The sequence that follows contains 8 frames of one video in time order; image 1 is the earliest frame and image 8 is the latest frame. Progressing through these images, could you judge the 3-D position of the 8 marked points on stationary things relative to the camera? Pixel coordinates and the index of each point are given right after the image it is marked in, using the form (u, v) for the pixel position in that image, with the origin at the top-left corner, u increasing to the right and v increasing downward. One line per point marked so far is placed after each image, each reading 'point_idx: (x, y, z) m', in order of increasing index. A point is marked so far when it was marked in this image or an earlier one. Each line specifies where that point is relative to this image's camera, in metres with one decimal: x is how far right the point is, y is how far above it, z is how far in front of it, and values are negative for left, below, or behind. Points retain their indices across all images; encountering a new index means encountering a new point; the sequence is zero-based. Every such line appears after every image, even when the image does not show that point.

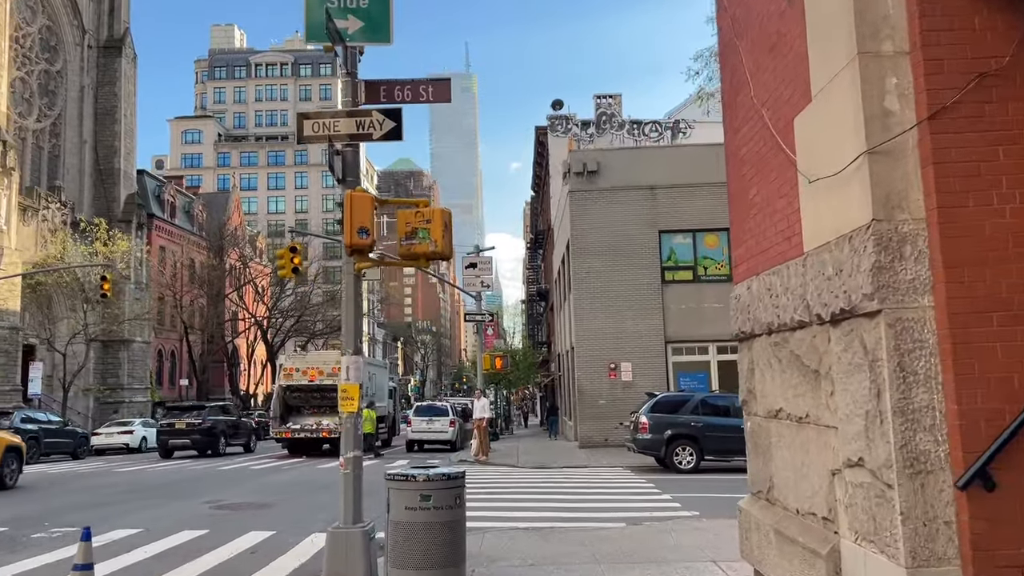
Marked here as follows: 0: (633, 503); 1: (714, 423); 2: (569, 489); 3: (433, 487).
0: (+1.9, -3.4, +12.3) m
1: (+4.2, -2.8, +16.4) m
2: (+1.1, -3.7, +14.5) m
3: (-0.6, -1.5, +5.7) m
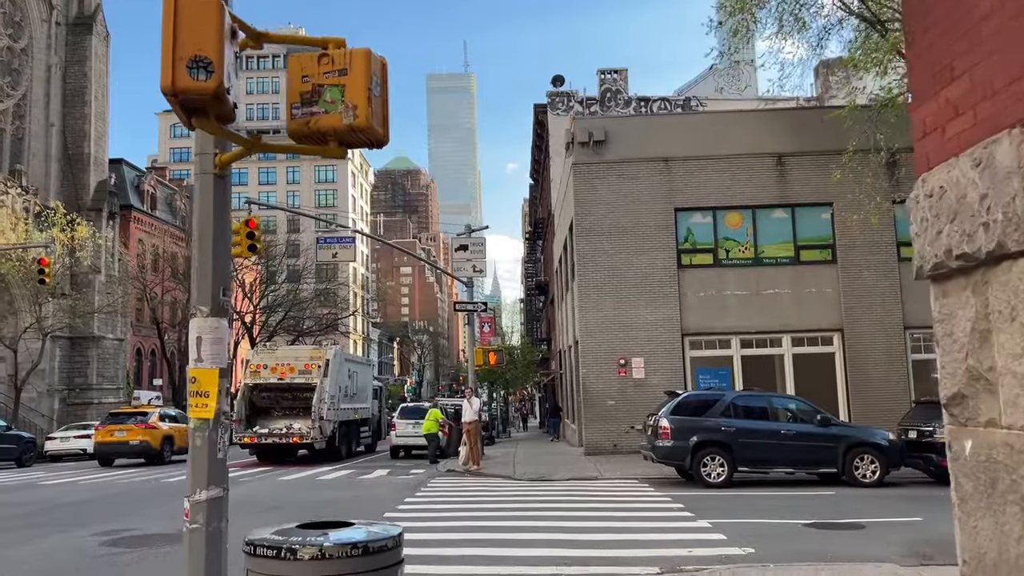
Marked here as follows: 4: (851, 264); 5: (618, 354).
0: (+1.8, -3.0, +9.6) m
1: (+4.1, -2.4, +13.7) m
2: (+1.0, -3.3, +11.8) m
3: (-0.7, -1.0, +3.0) m
4: (+8.6, +0.6, +20.0) m
5: (+2.7, -1.7, +19.9) m
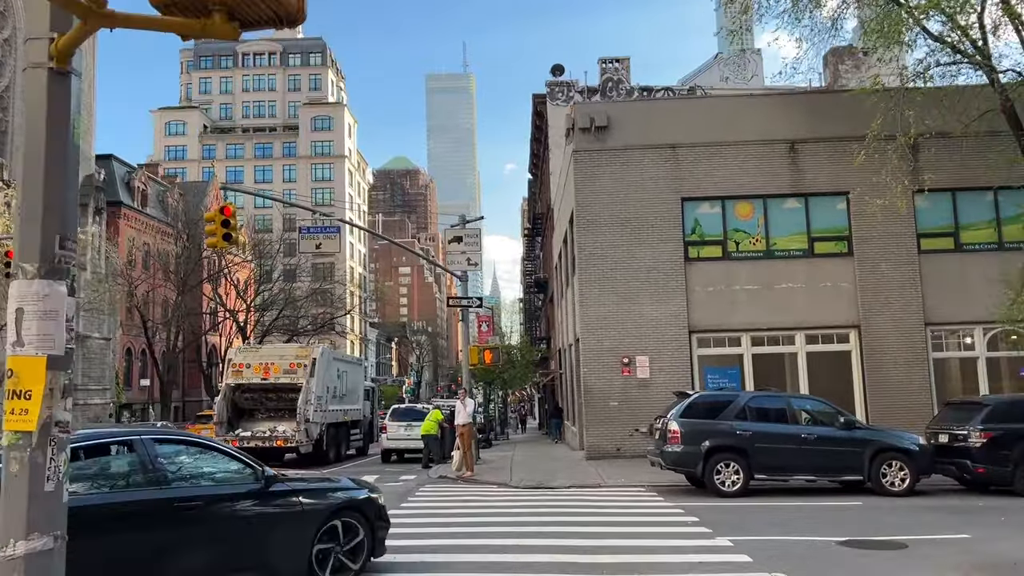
0: (+1.7, -2.8, +8.5) m
1: (+4.1, -2.3, +12.6) m
2: (+0.9, -3.2, +10.6) m
3: (-0.7, -0.9, +1.8) m
4: (+8.6, +0.8, +18.8) m
5: (+2.6, -1.5, +18.7) m
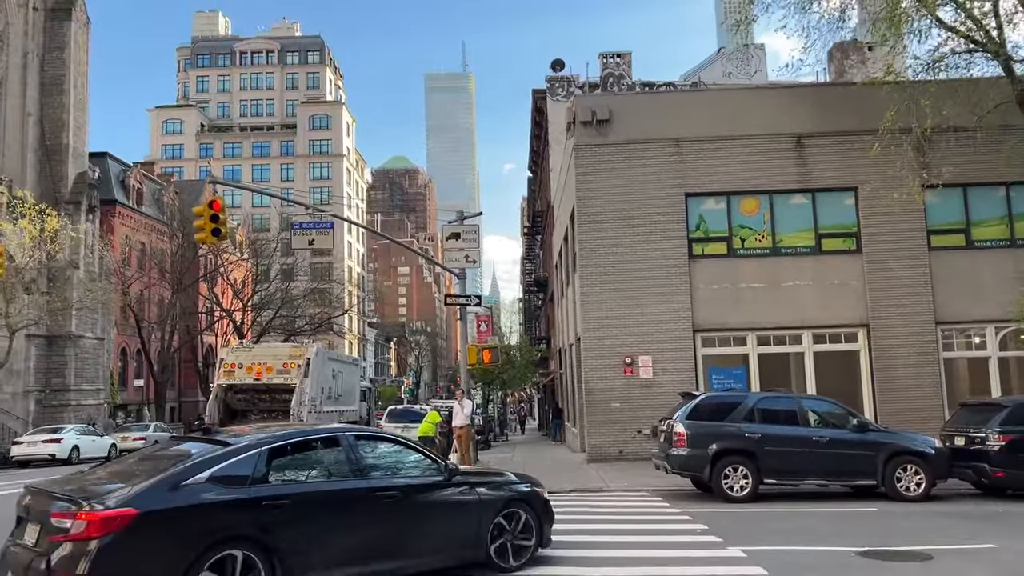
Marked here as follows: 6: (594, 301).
0: (+1.7, -2.8, +8.0) m
1: (+4.1, -2.2, +12.1) m
2: (+0.9, -3.1, +10.1) m
3: (-0.7, -0.8, +1.3) m
4: (+8.6, +0.8, +18.4) m
5: (+2.6, -1.5, +18.3) m
6: (+1.9, -0.3, +18.5) m
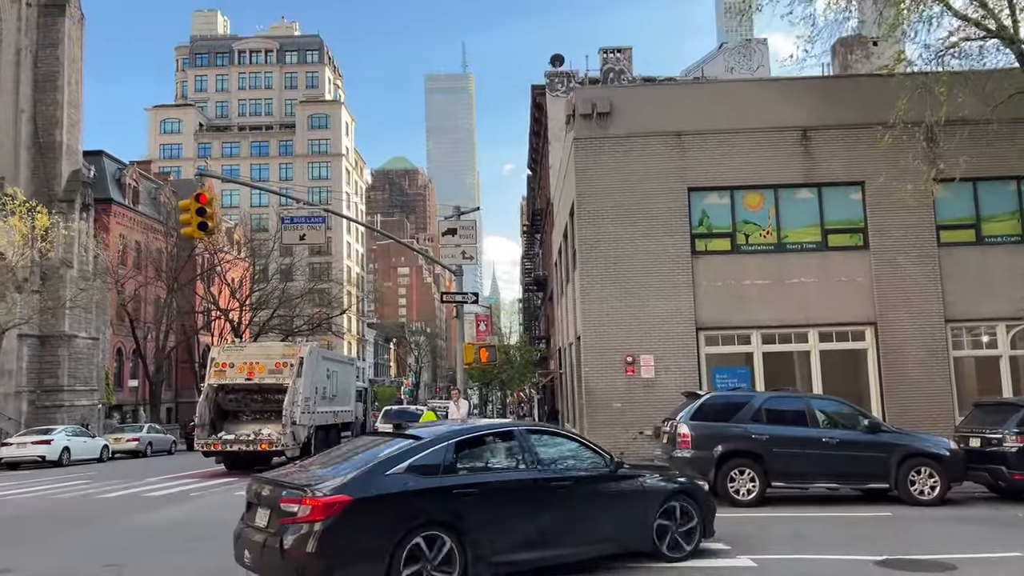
0: (+1.7, -2.7, +7.5) m
1: (+4.0, -2.2, +11.6) m
2: (+0.9, -3.0, +9.7) m
3: (-0.8, -0.8, +0.8) m
4: (+8.5, +0.9, +17.9) m
5: (+2.6, -1.4, +17.8) m
6: (+1.9, -0.2, +18.1) m
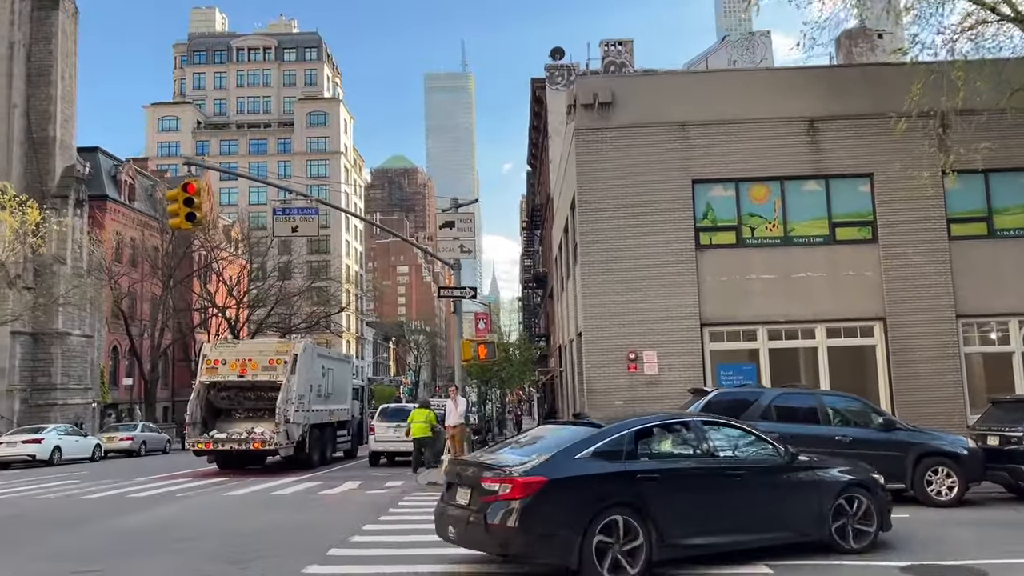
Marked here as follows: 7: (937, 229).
0: (+1.7, -2.6, +7.0) m
1: (+4.0, -2.0, +11.1) m
2: (+0.8, -2.9, +9.2) m
3: (-0.8, -0.7, +0.4) m
4: (+8.5, +1.0, +17.4) m
5: (+2.6, -1.3, +17.3) m
6: (+1.9, -0.1, +17.6) m
7: (+9.4, +1.3, +17.4) m
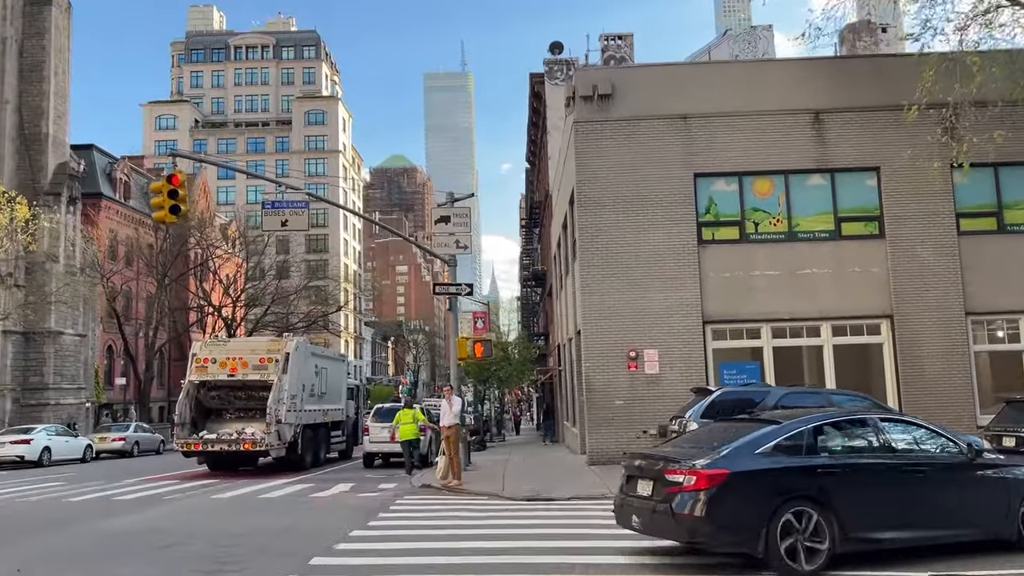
0: (+1.6, -2.5, +6.6) m
1: (+3.9, -2.0, +10.7) m
2: (+0.8, -2.9, +8.7) m
3: (-0.8, -0.6, -0.1) m
4: (+8.4, +1.1, +17.0) m
5: (+2.5, -1.2, +16.8) m
6: (+1.8, 0.0, +17.1) m
7: (+9.4, +1.4, +17.0) m
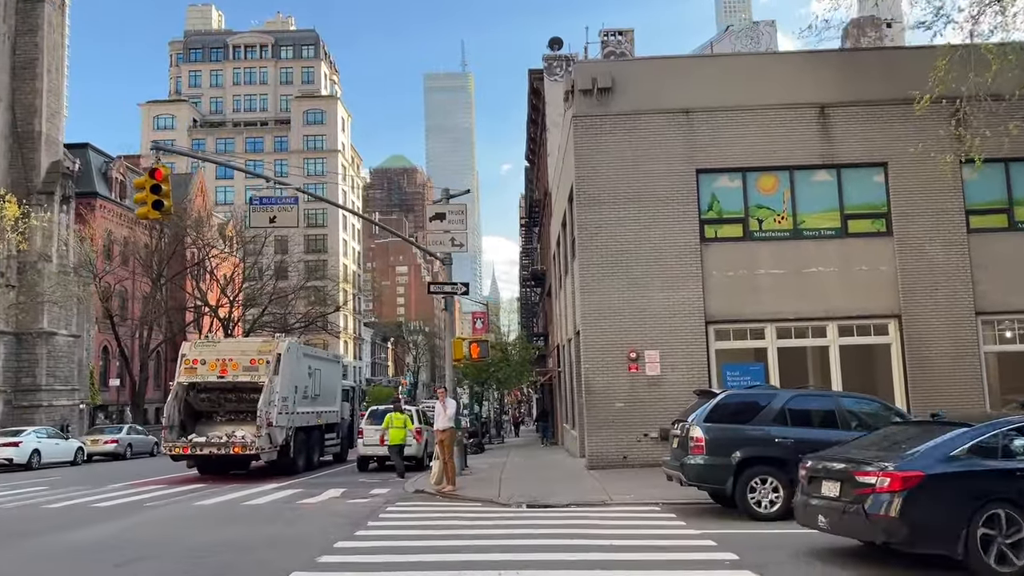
0: (+1.6, -2.5, +6.1) m
1: (+3.9, -1.9, +10.2) m
2: (+0.7, -2.8, +8.3) m
3: (-0.9, -0.6, -0.5) m
4: (+8.4, +1.1, +16.5) m
5: (+2.4, -1.2, +16.4) m
6: (+1.8, 0.0, +16.7) m
7: (+9.3, +1.4, +16.5) m
